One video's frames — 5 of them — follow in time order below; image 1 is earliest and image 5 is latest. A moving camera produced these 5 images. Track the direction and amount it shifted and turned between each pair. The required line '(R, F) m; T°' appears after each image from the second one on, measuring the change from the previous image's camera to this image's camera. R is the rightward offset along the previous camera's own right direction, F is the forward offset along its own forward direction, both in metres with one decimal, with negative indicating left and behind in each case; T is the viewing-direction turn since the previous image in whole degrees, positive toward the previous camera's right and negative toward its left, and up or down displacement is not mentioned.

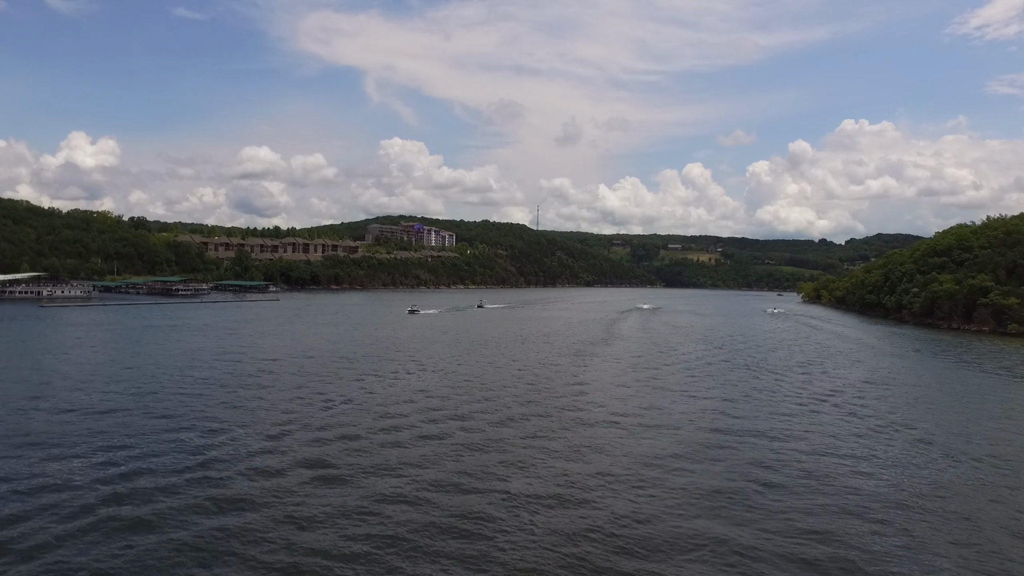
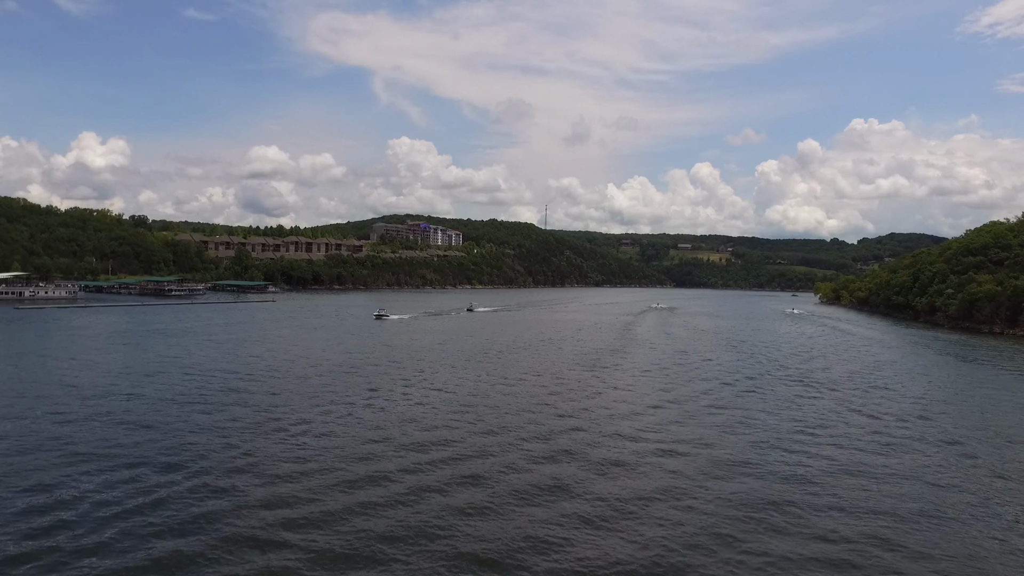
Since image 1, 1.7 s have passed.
(0.0, +2.4) m; -1°
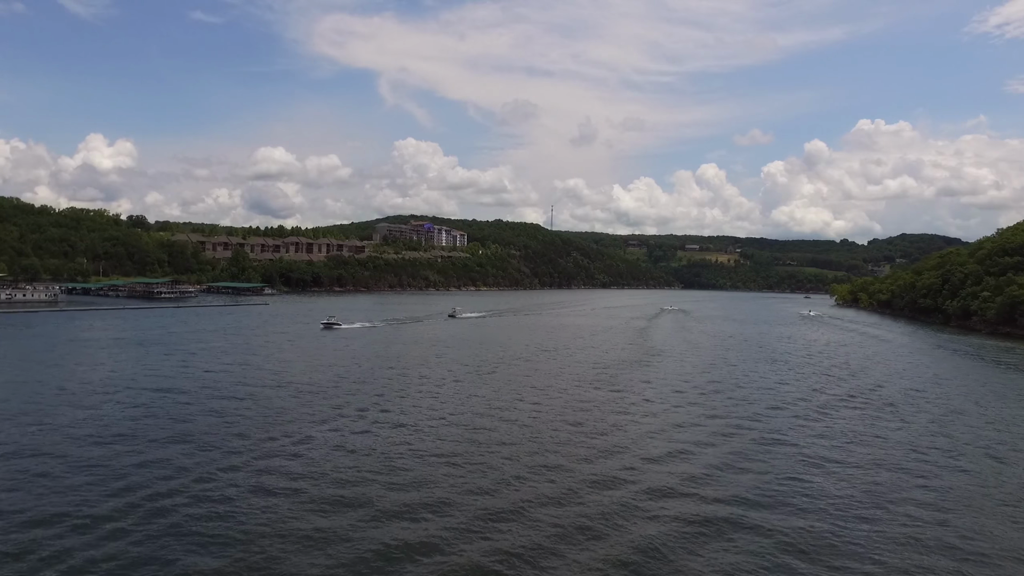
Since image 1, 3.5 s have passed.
(0.0, +2.4) m; -1°
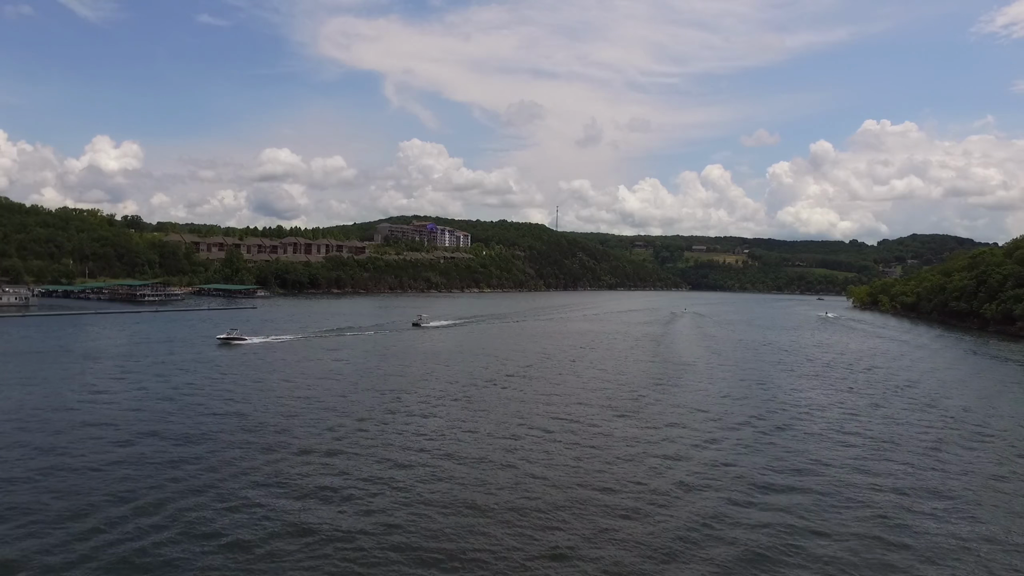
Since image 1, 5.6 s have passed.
(0.0, +2.8) m; 0°
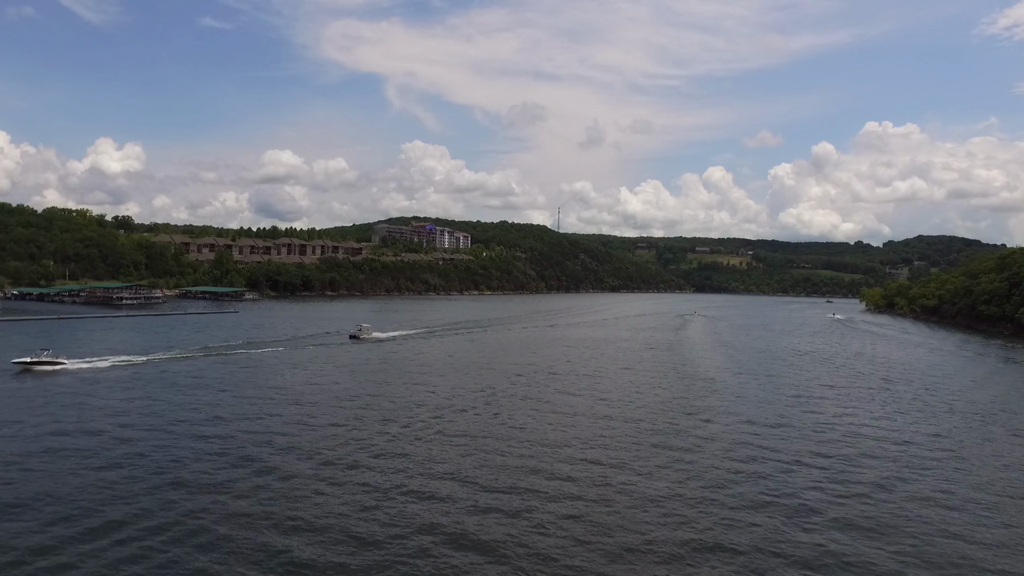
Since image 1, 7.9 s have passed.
(+0.1, +2.6) m; 0°
